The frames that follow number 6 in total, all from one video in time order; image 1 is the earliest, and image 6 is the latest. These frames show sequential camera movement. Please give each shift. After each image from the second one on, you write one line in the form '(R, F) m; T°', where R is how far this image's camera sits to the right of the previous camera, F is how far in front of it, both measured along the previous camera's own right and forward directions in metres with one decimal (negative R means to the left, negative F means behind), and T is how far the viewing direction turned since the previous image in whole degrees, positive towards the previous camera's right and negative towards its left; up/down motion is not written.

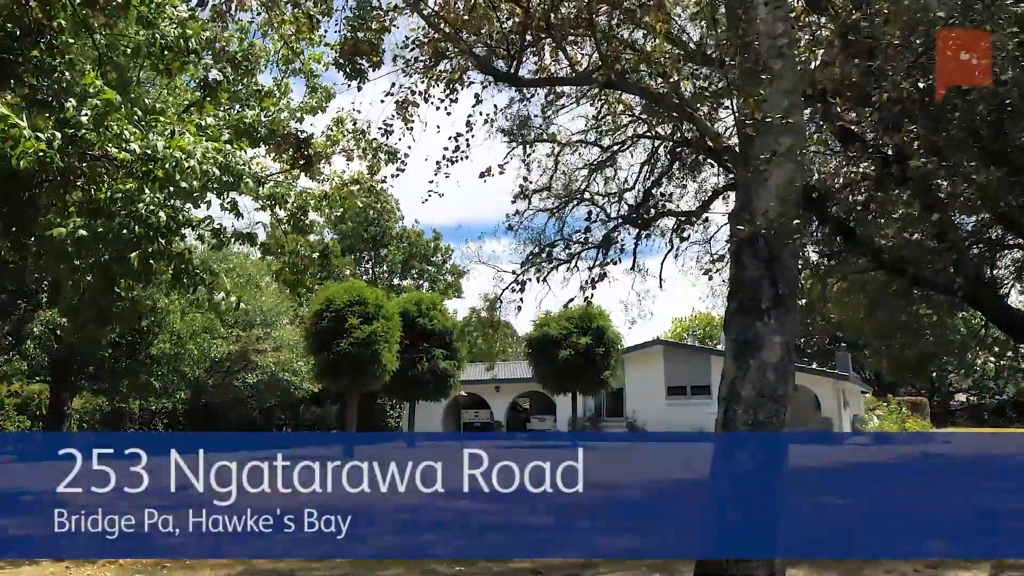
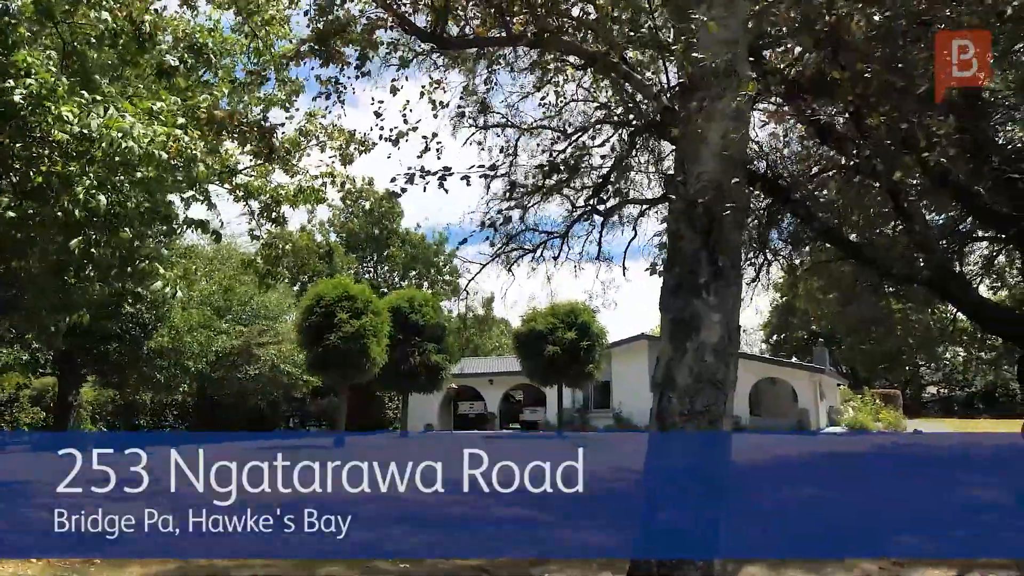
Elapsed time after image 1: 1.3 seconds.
(+0.2, -0.2) m; 0°
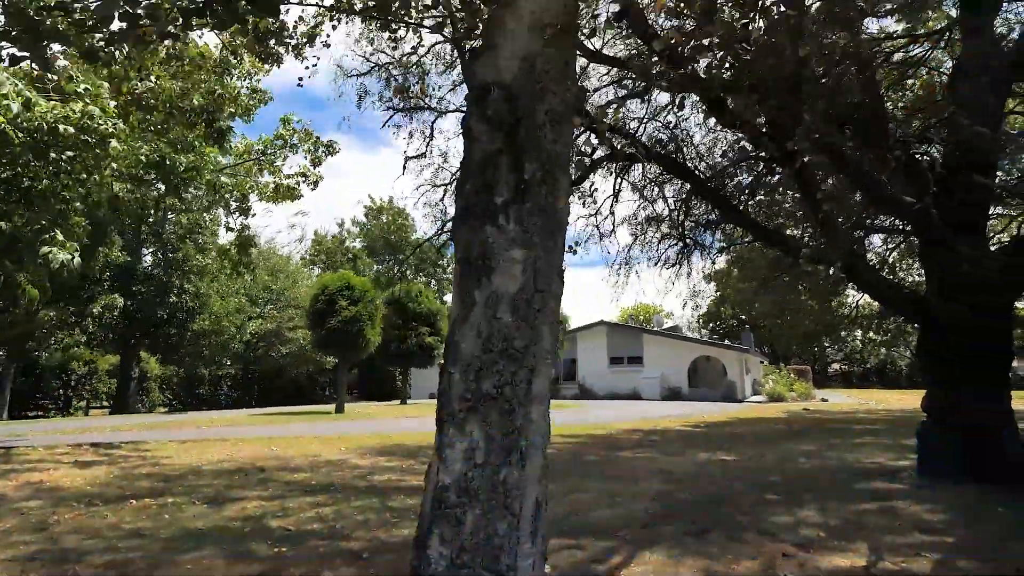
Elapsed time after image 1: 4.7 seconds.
(+0.9, -1.5) m; -2°
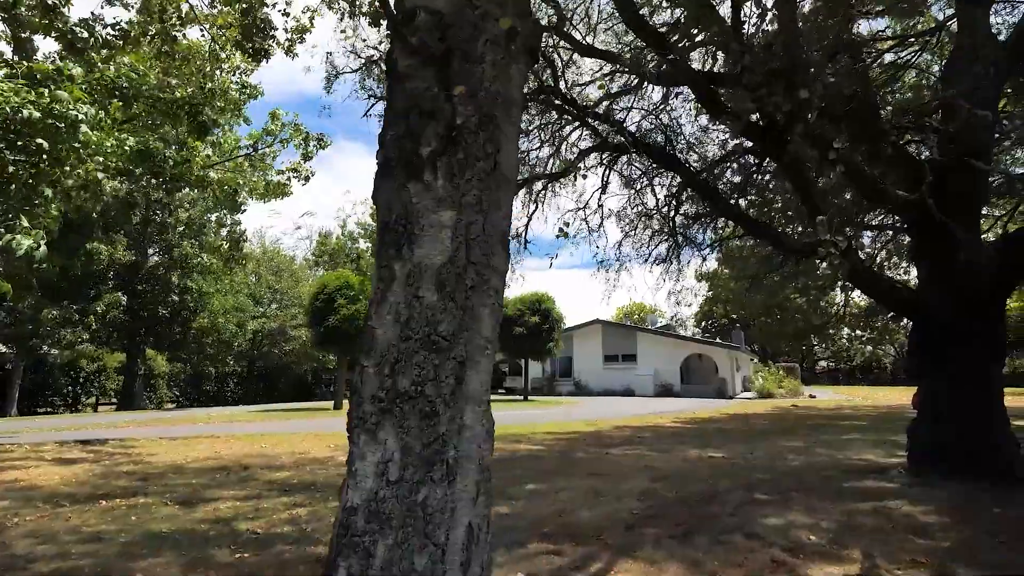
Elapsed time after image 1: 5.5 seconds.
(+0.1, +0.1) m; 0°
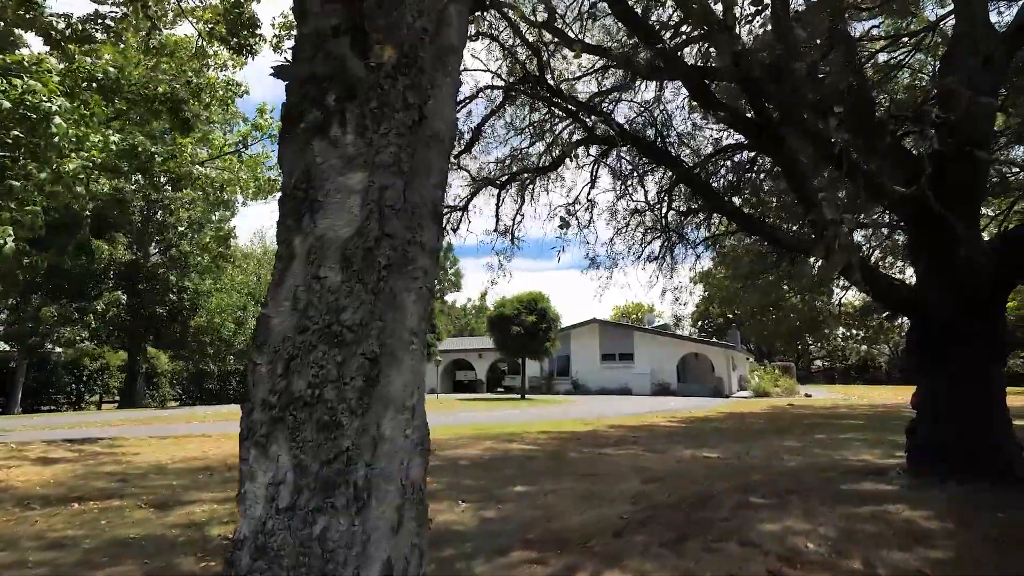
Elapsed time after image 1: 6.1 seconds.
(+0.1, +0.2) m; 0°
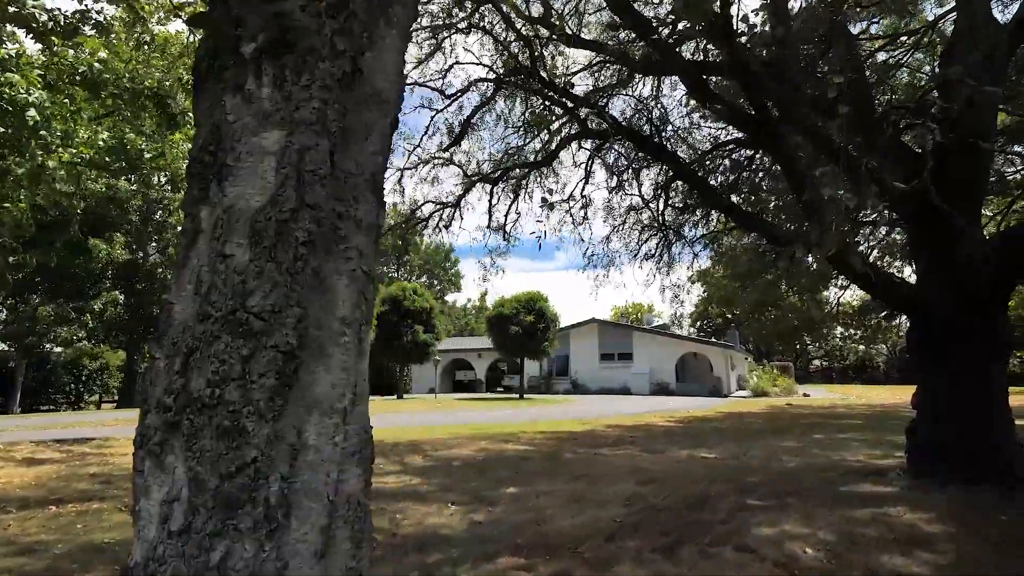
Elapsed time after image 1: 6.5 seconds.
(0.0, +0.1) m; 0°
